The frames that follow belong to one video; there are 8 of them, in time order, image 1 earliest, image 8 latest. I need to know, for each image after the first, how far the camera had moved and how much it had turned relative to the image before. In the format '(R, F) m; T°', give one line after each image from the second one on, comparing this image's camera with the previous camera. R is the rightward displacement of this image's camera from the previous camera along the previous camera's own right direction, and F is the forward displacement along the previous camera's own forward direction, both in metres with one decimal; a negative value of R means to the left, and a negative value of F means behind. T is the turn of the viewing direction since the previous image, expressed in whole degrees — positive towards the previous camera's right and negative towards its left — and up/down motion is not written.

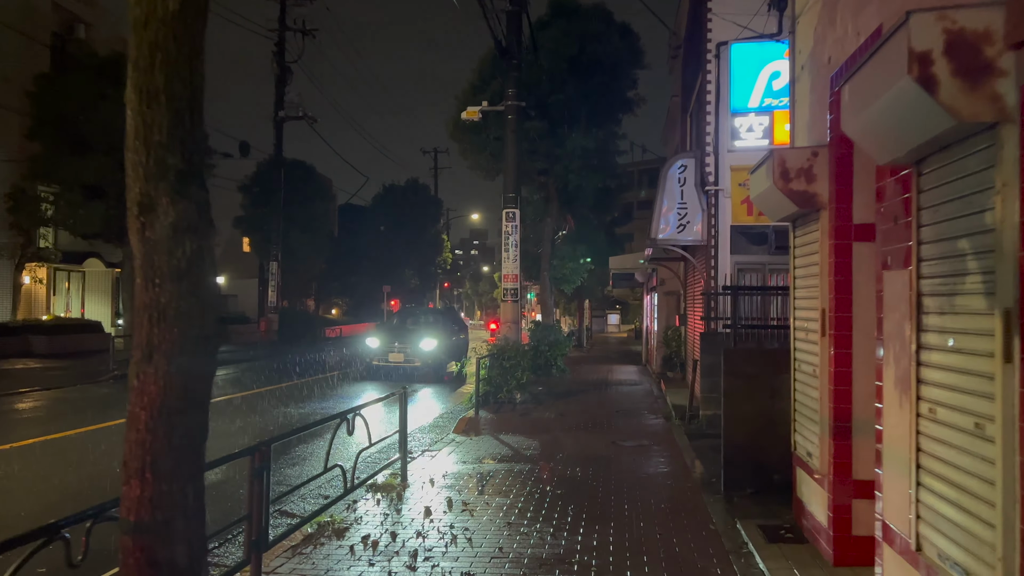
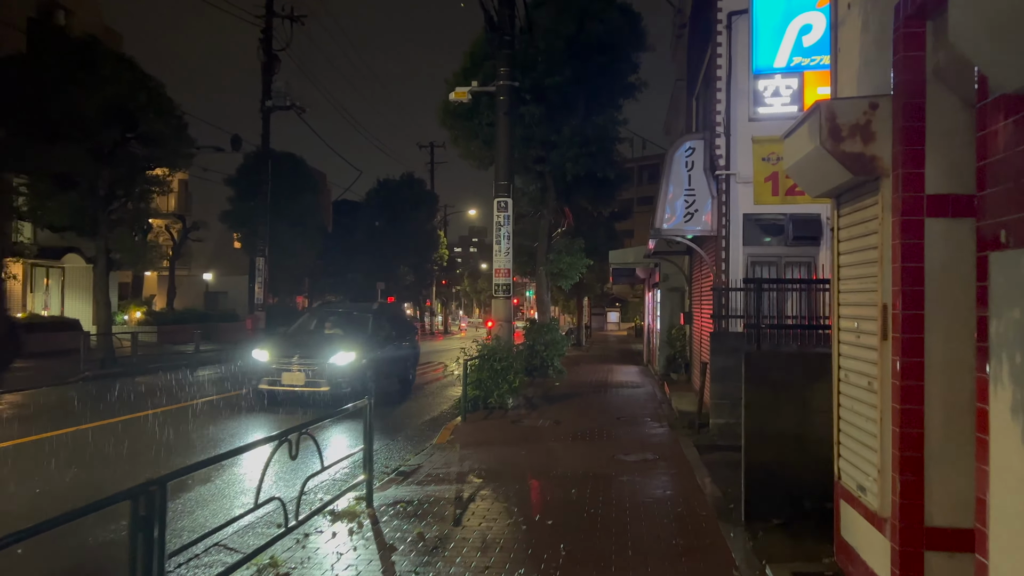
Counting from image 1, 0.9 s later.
(+0.1, +1.1) m; 0°
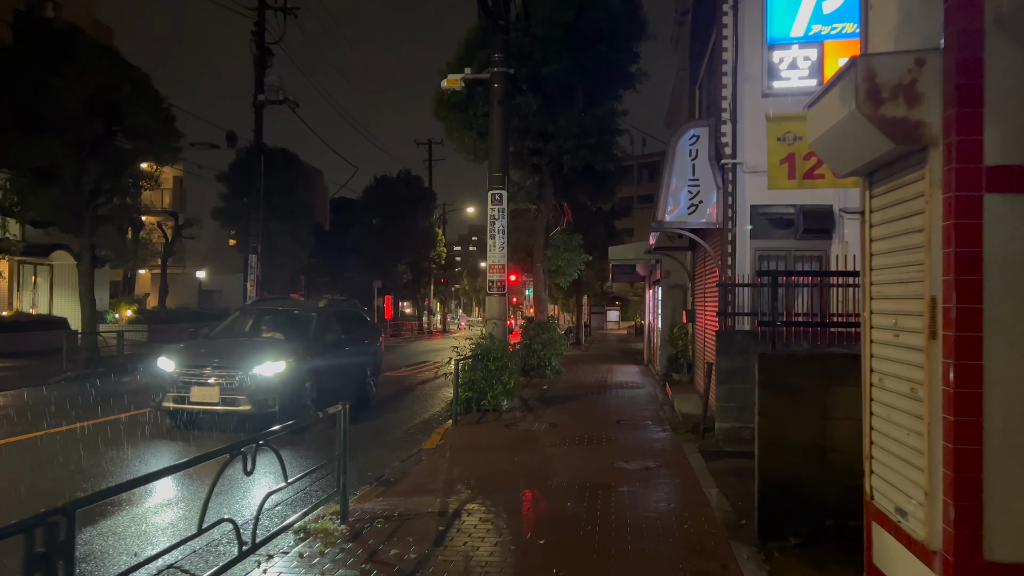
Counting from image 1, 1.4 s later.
(+0.1, +0.6) m; 0°
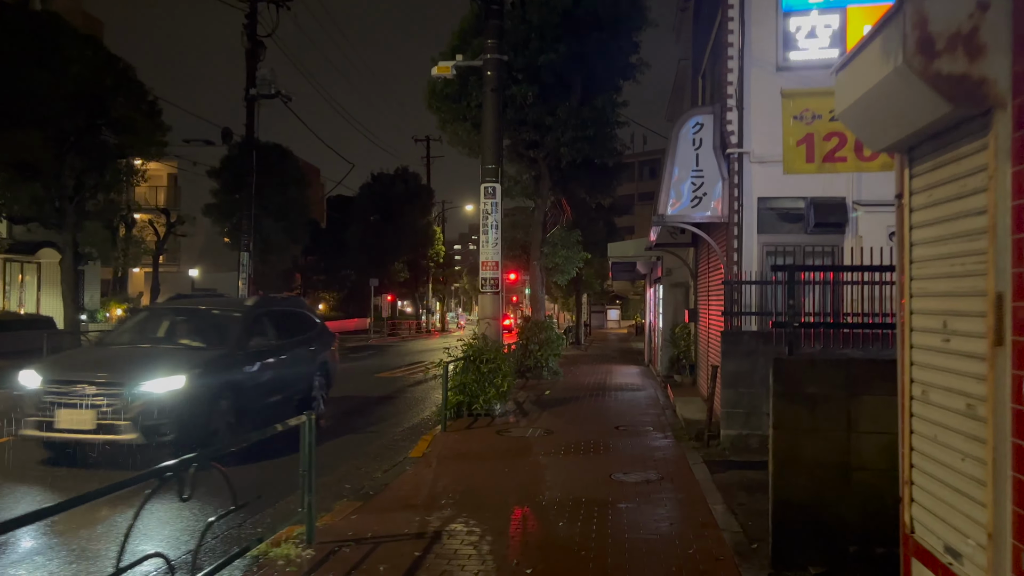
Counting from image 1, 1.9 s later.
(+0.1, +0.6) m; 0°
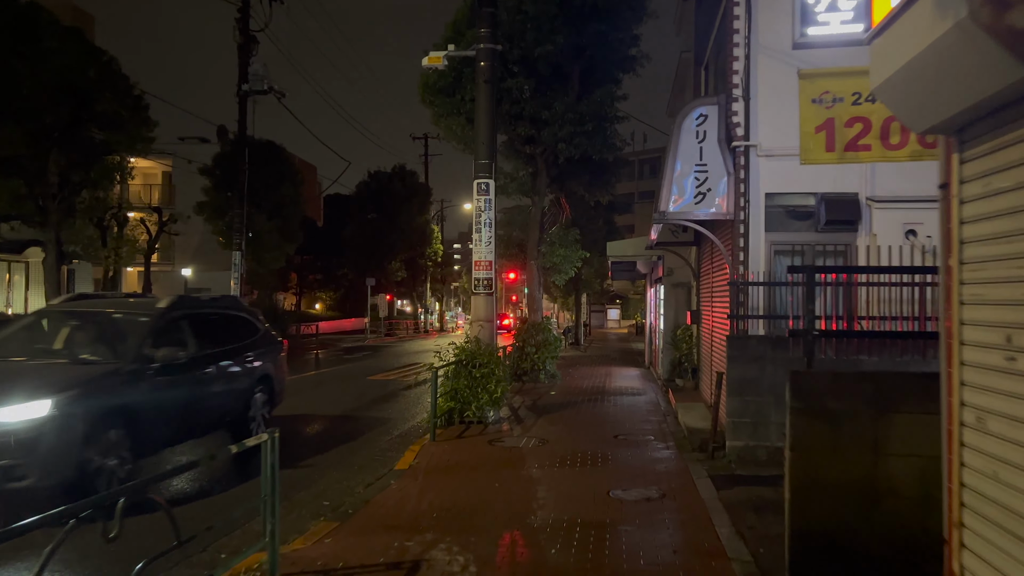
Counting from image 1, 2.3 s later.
(+0.1, +0.6) m; 0°
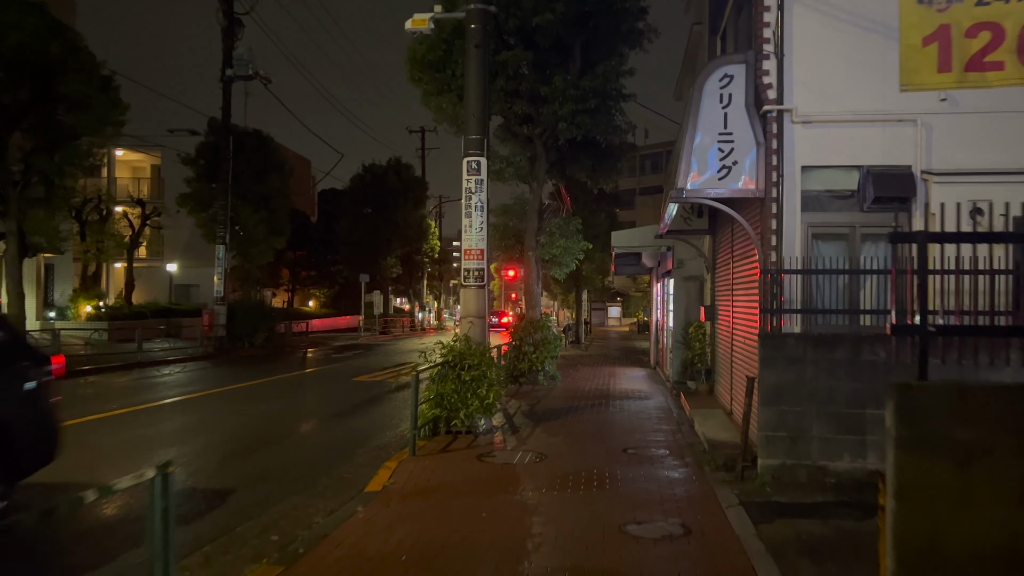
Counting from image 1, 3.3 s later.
(+0.1, +1.4) m; 0°
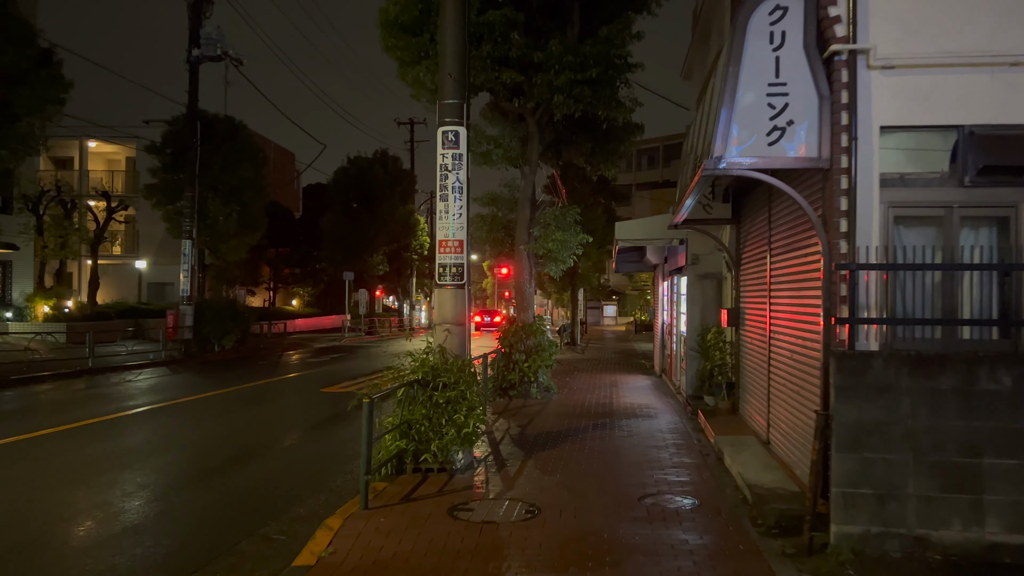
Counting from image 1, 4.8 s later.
(+0.1, +2.0) m; 0°
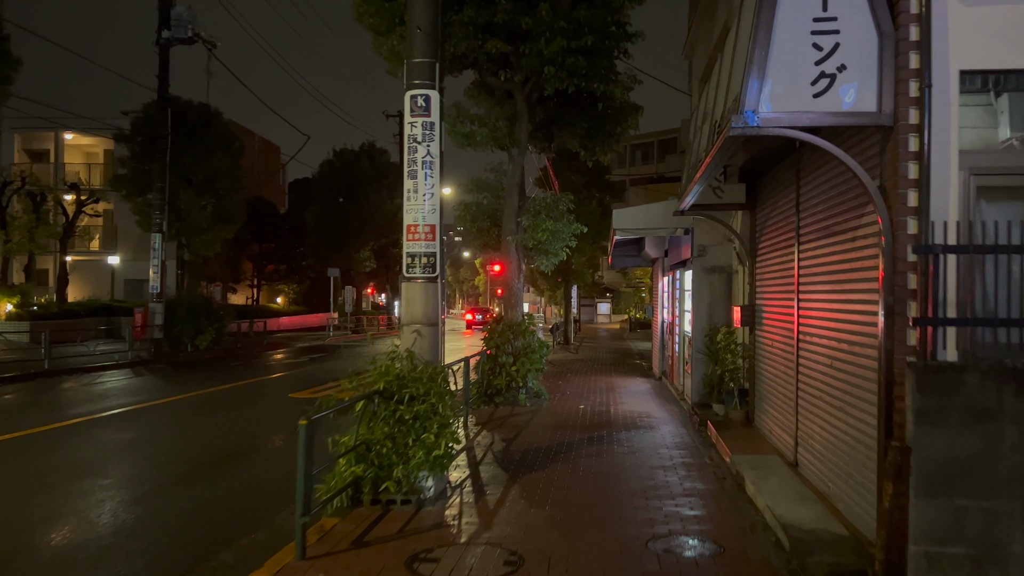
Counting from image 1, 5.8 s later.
(+0.1, +1.3) m; 0°
